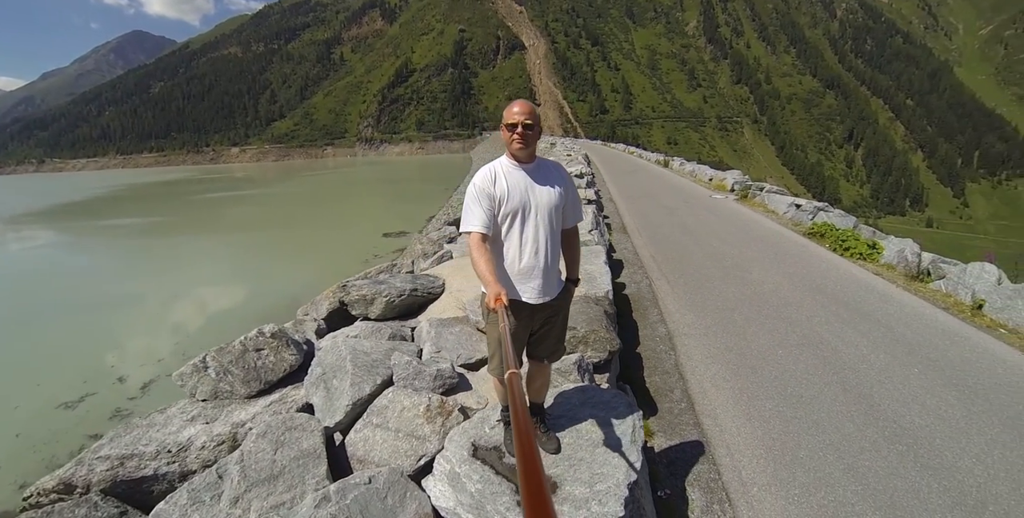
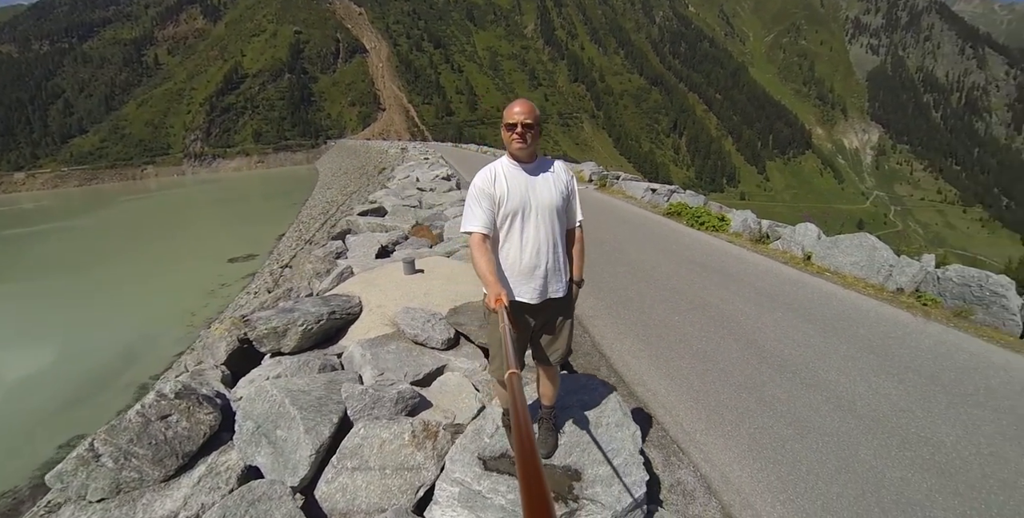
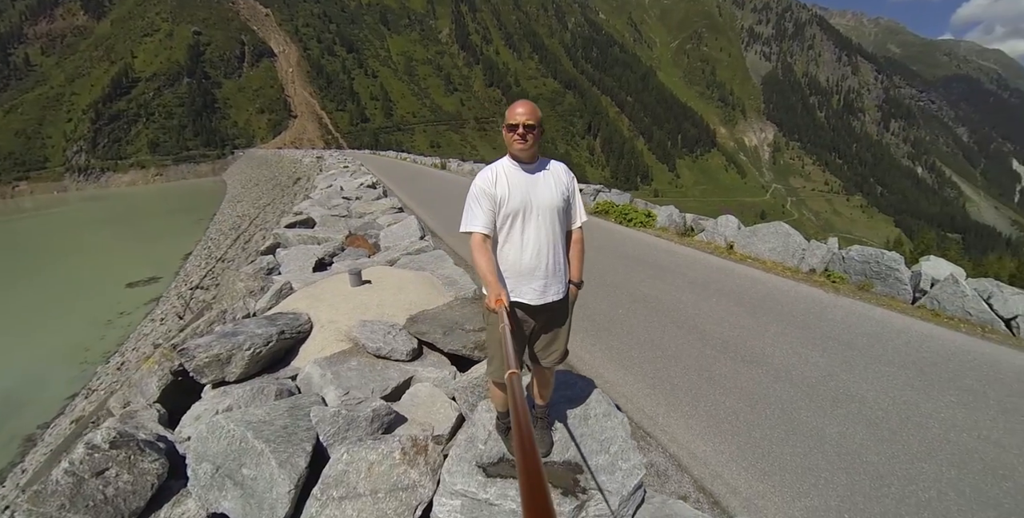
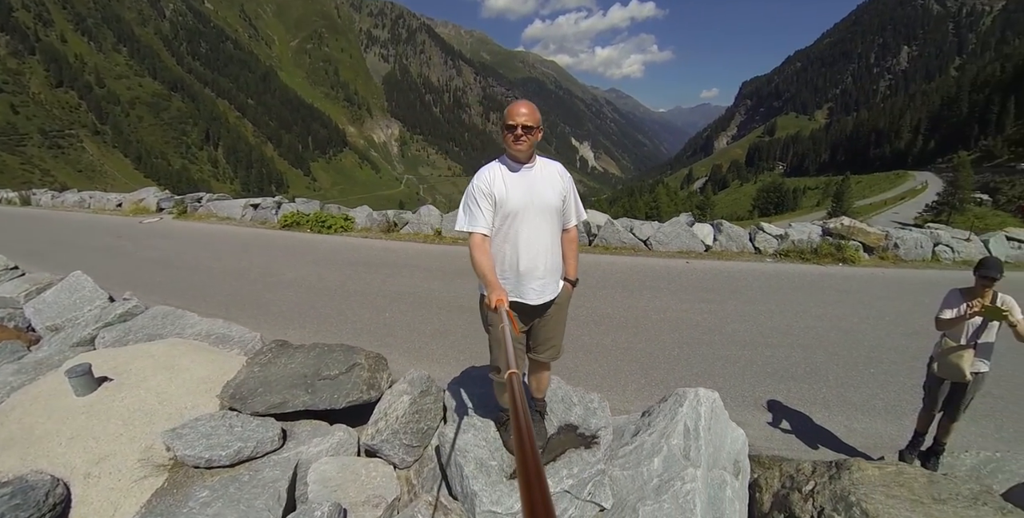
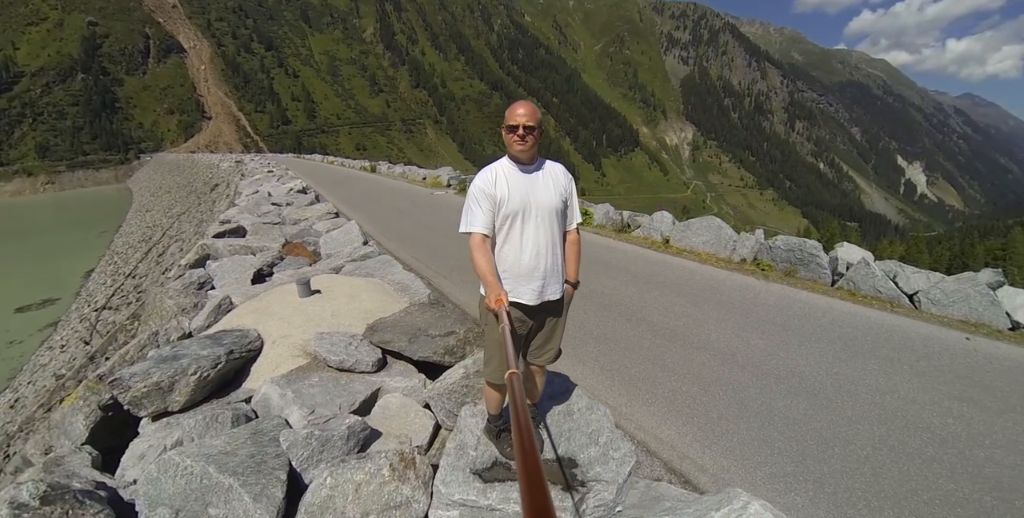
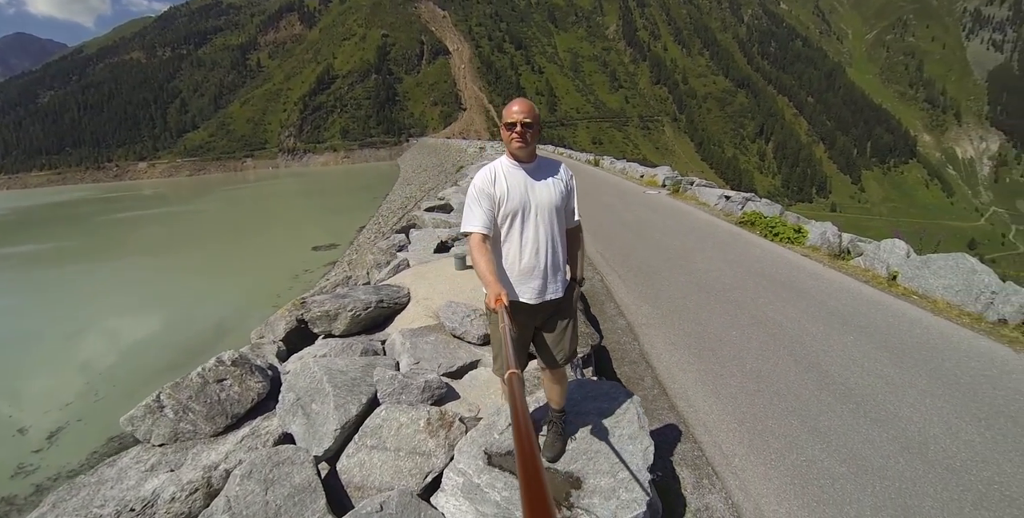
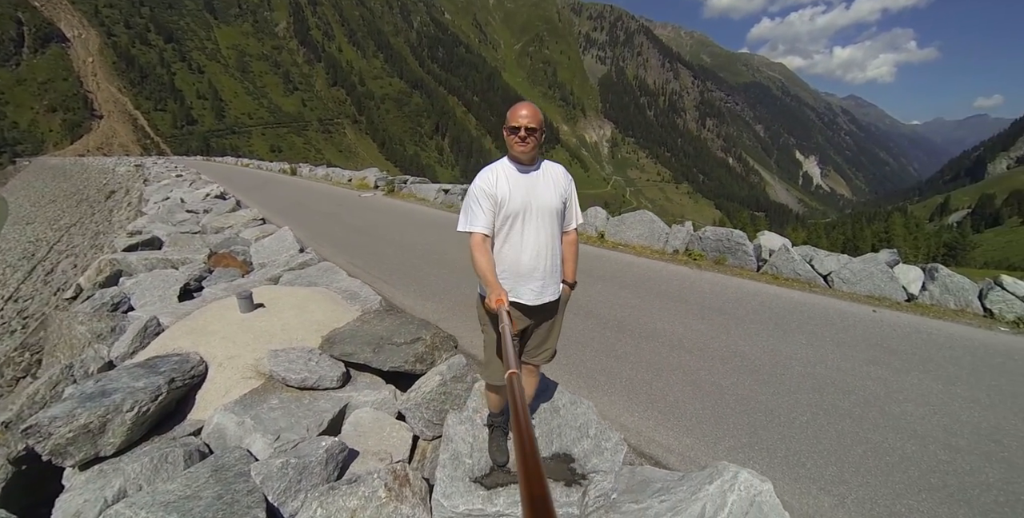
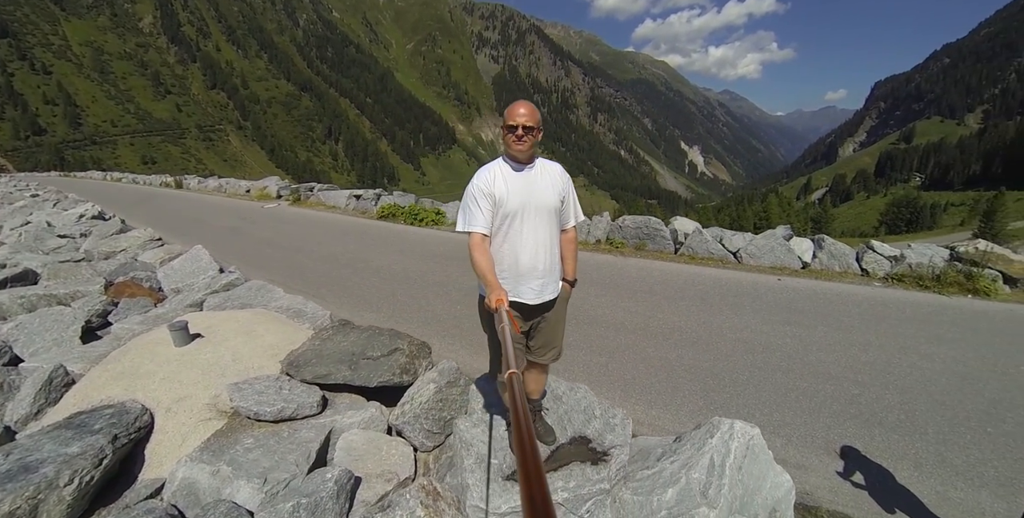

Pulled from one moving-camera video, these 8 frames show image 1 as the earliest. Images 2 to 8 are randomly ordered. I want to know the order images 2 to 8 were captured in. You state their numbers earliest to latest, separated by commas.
6, 2, 3, 5, 7, 8, 4
